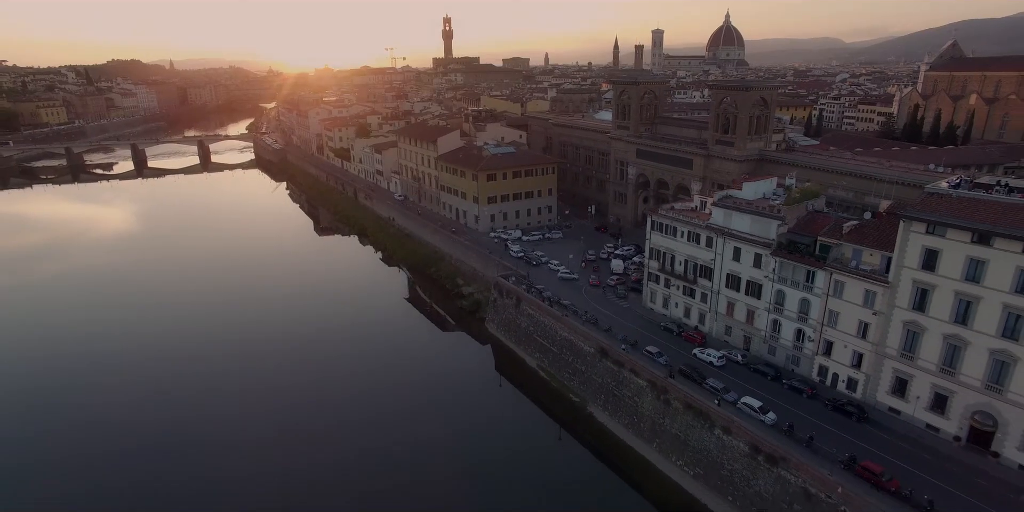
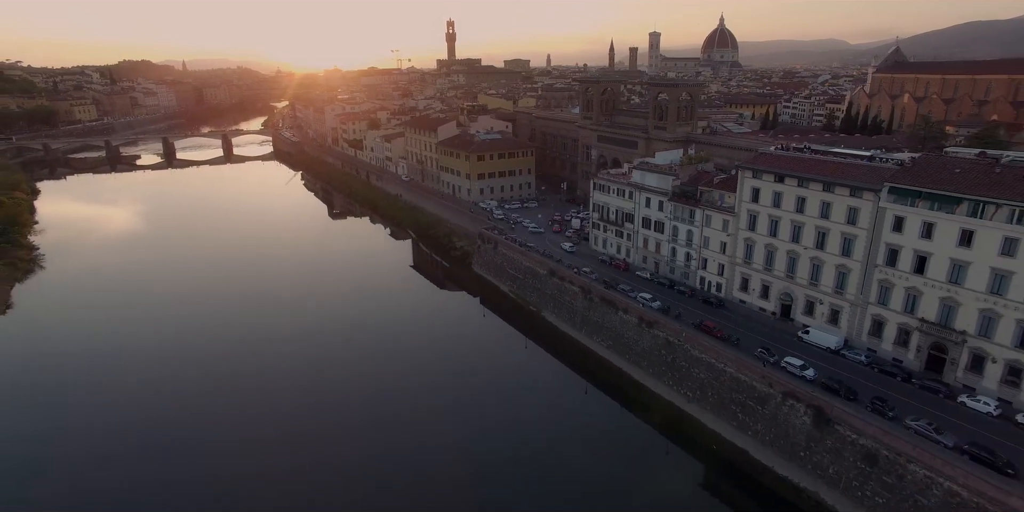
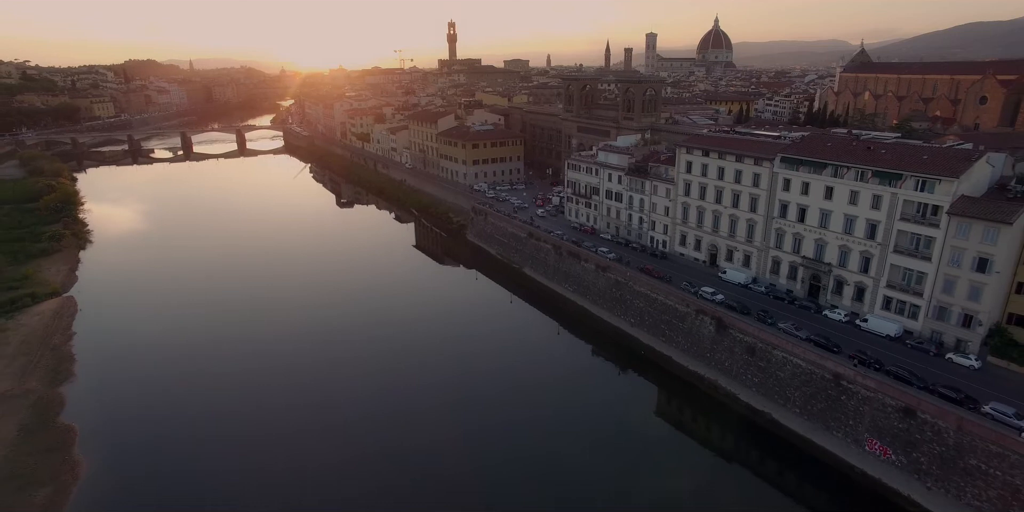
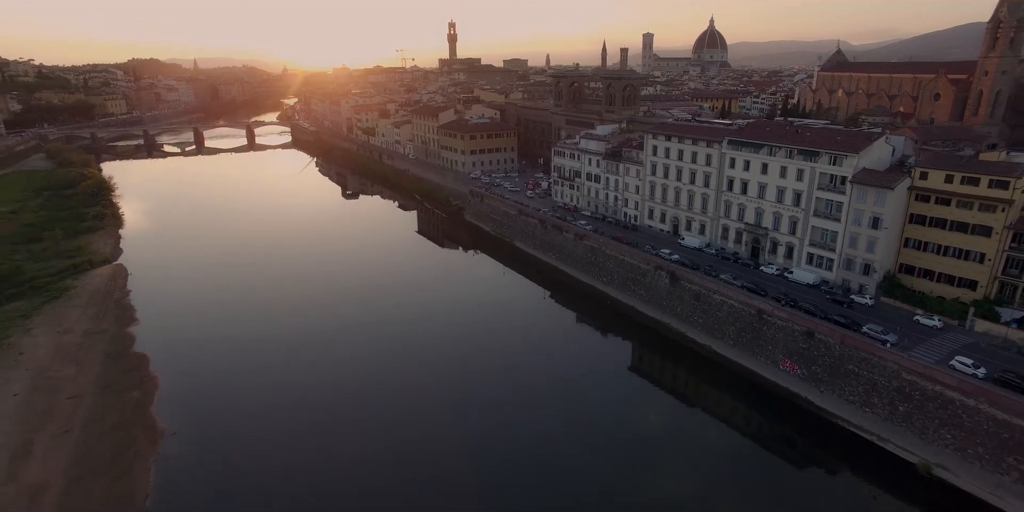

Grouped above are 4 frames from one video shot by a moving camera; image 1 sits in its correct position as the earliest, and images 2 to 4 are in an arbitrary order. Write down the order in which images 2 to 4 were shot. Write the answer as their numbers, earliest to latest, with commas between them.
2, 3, 4
